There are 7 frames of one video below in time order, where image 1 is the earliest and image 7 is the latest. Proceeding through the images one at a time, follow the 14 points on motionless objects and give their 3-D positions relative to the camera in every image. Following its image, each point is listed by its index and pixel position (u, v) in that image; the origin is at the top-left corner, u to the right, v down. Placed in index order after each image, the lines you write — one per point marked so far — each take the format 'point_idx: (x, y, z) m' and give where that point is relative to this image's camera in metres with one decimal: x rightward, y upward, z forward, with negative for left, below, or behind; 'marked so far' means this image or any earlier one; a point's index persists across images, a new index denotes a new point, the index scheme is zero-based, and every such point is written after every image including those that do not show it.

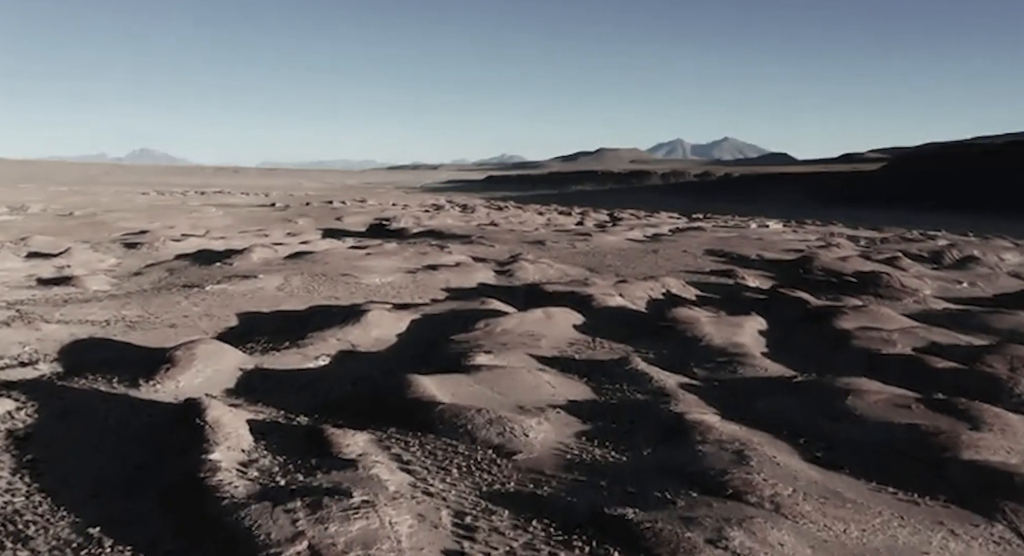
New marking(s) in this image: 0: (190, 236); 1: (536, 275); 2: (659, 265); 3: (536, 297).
0: (-7.0, +0.9, +16.6) m
1: (+0.3, 0.0, +11.0) m
2: (+2.3, +0.2, +12.2) m
3: (+0.3, -0.2, +8.9) m
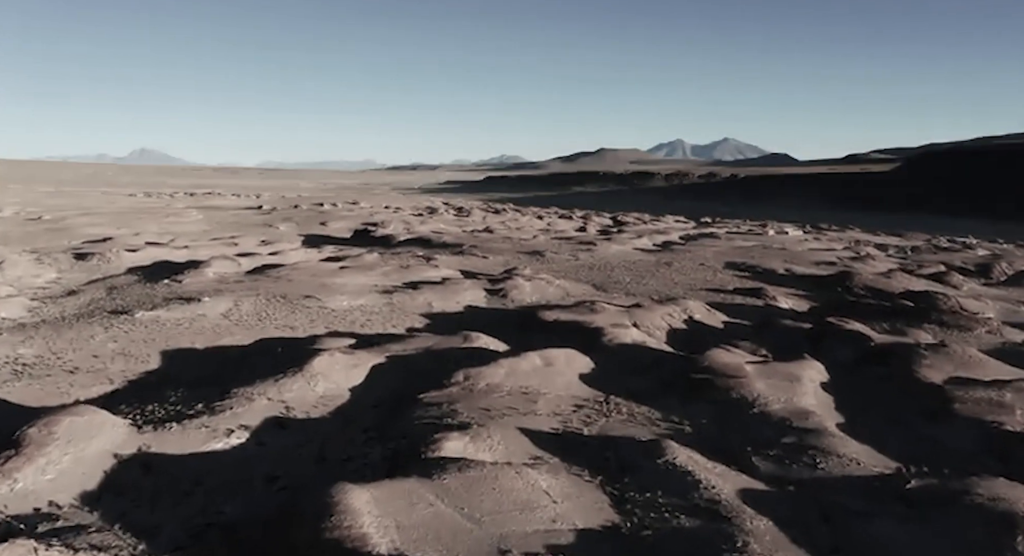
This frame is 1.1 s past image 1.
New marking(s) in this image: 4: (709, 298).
0: (-7.1, +0.6, +15.1) m
1: (+0.3, -0.2, +9.4) m
2: (+2.2, -0.1, +10.6) m
3: (+0.2, -0.5, +7.3) m
4: (+2.4, -0.3, +9.6) m
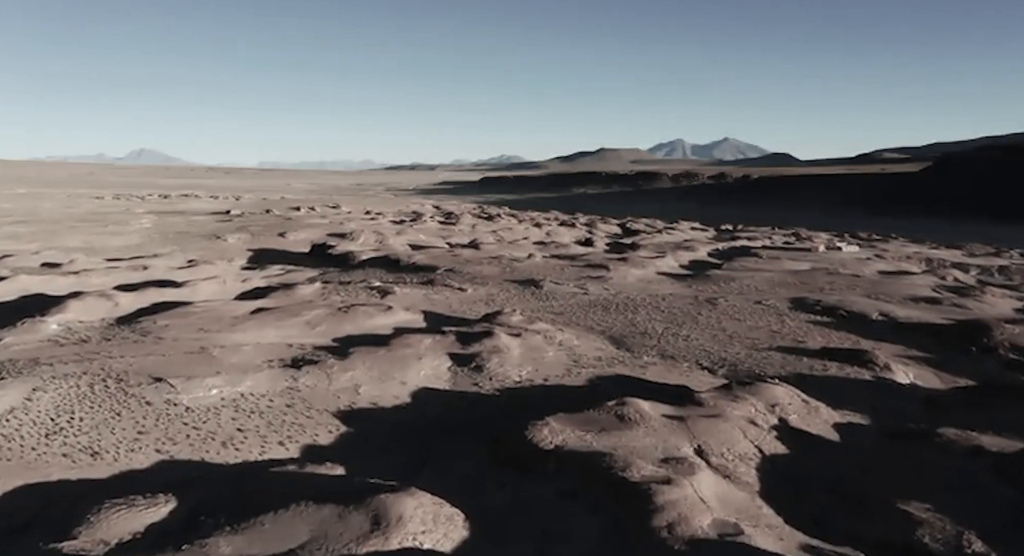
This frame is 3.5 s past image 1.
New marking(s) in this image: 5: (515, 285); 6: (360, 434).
0: (-7.2, +0.2, +11.8) m
1: (+0.1, -0.7, +6.2) m
2: (+2.1, -0.5, +7.4) m
3: (0.0, -0.9, +4.1) m
4: (+2.3, -0.8, +6.3) m
5: (0.0, -0.1, +9.8) m
6: (-0.9, -1.0, +4.8) m
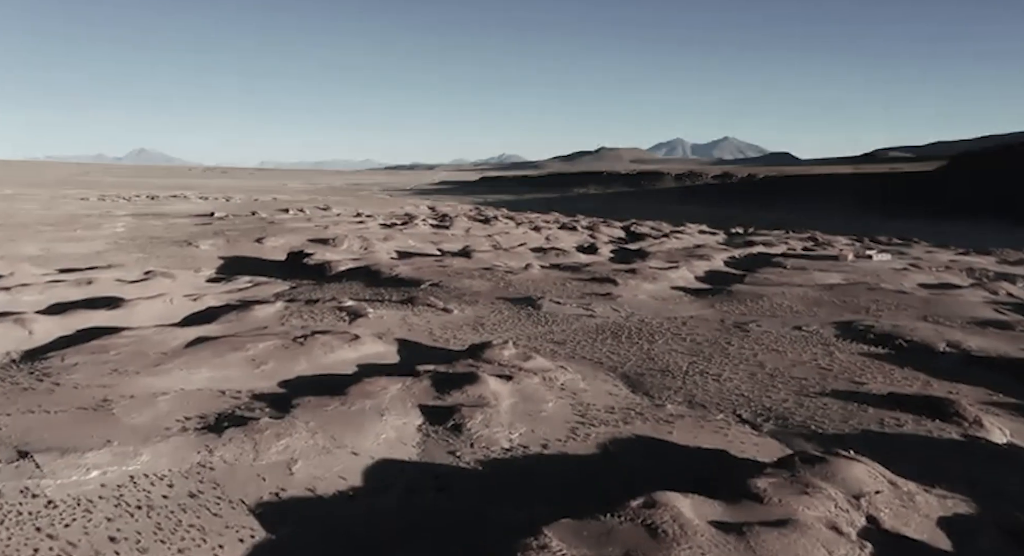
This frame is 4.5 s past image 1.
0: (-7.3, -0.1, +10.5) m
1: (0.0, -0.9, +4.8) m
2: (+2.0, -0.7, +6.0) m
3: (0.0, -1.1, +2.7) m
4: (+2.2, -1.0, +5.0) m
5: (0.0, -0.3, +8.5) m
6: (-1.0, -1.2, +3.4) m
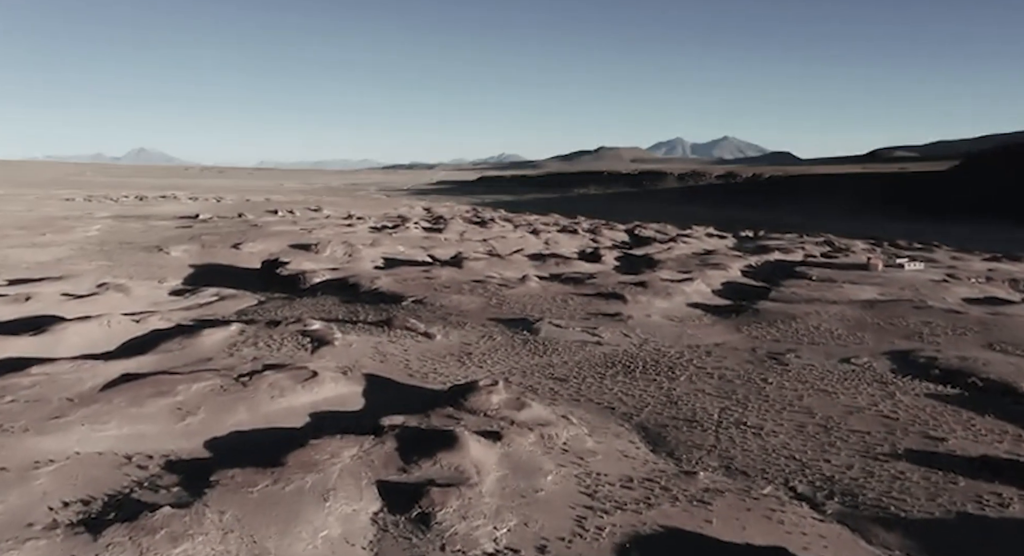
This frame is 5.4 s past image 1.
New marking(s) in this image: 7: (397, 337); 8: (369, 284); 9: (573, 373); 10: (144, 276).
0: (-7.4, -0.2, +9.3) m
1: (0.0, -1.1, +3.6) m
2: (+1.9, -0.9, +4.8) m
3: (-0.1, -1.3, +1.5) m
4: (+2.1, -1.1, +3.8) m
5: (-0.1, -0.5, +7.3) m
6: (-1.1, -1.3, +2.3) m
7: (-1.0, -0.5, +6.9) m
8: (-1.8, -0.1, +9.7) m
9: (+0.5, -0.7, +5.9) m
10: (-5.8, 0.0, +12.1) m
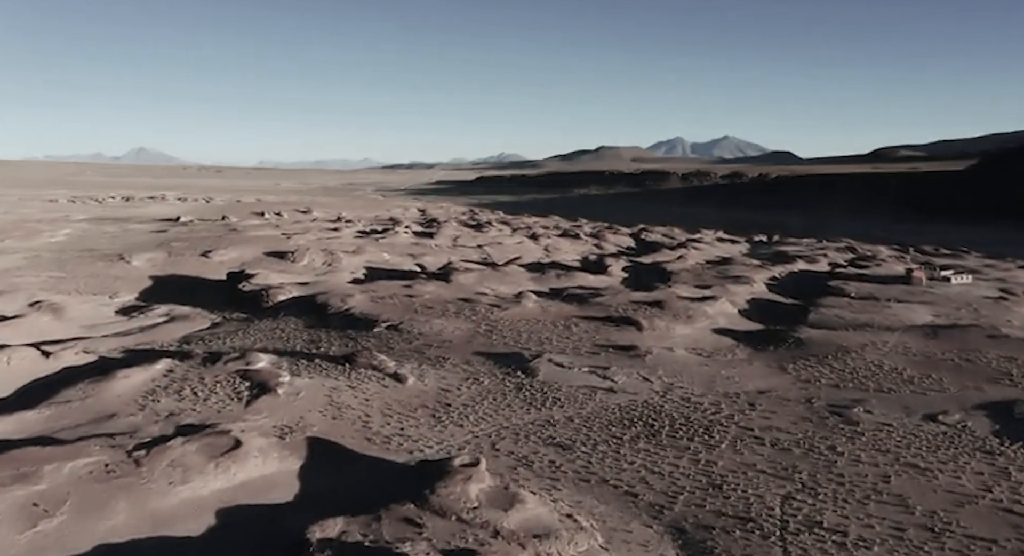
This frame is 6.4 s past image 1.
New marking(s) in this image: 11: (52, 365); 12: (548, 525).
0: (-7.4, -0.4, +8.0) m
1: (-0.1, -1.3, +2.3) m
2: (+1.9, -1.1, +3.5) m
3: (-0.2, -1.5, +0.2) m
4: (+2.1, -1.3, +2.5) m
5: (-0.2, -0.7, +5.9) m
6: (-1.1, -1.6, +0.9) m
7: (-1.1, -0.7, +5.5) m
8: (-1.8, -0.3, +8.3) m
9: (+0.4, -0.9, +4.5) m
10: (-5.9, -0.2, +10.8) m
11: (-3.7, -0.7, +6.2) m
12: (+0.2, -1.1, +3.4) m
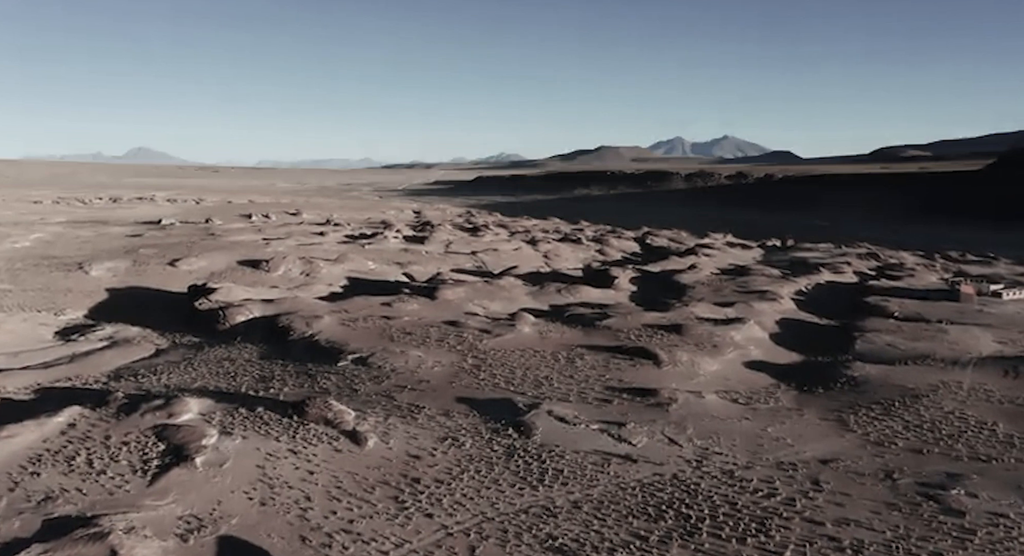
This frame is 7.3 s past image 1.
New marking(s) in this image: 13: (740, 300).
0: (-7.5, -0.6, +6.8) m
1: (-0.2, -1.5, +1.1) m
2: (+1.8, -1.3, +2.3) m
3: (-0.2, -1.7, -1.0) m
4: (+2.0, -1.5, +1.3) m
5: (-0.2, -0.8, +4.7) m
6: (-1.2, -1.7, -0.3) m
7: (-1.1, -0.9, +4.3) m
8: (-1.9, -0.5, +7.2) m
9: (+0.3, -1.1, +3.3) m
10: (-5.9, -0.3, +9.6) m
11: (-3.7, -0.8, +5.0) m
12: (+0.1, -1.3, +2.2) m
13: (+2.6, -0.3, +8.7) m
